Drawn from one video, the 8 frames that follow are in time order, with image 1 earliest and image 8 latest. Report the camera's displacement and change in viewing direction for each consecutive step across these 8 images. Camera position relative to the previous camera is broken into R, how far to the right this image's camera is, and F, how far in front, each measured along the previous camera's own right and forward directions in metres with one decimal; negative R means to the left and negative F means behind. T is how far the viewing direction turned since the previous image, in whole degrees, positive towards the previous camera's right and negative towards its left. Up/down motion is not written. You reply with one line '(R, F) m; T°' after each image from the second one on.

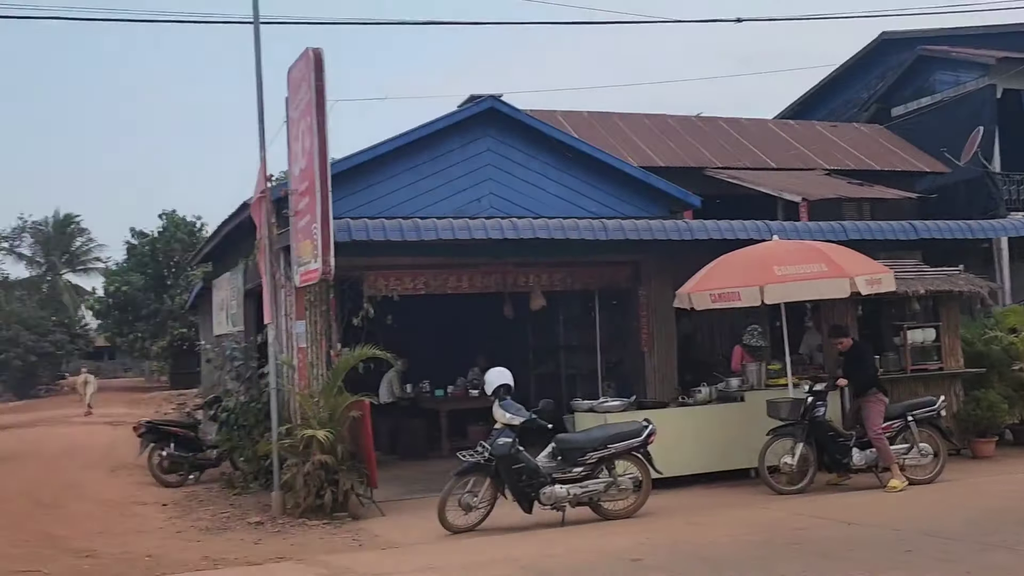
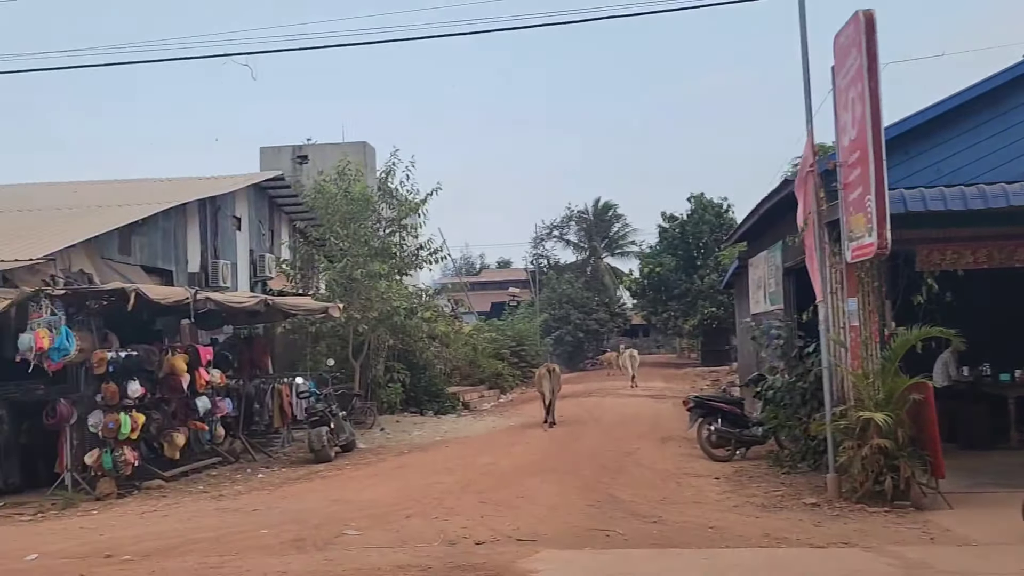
(-0.2, +0.1) m; -29°
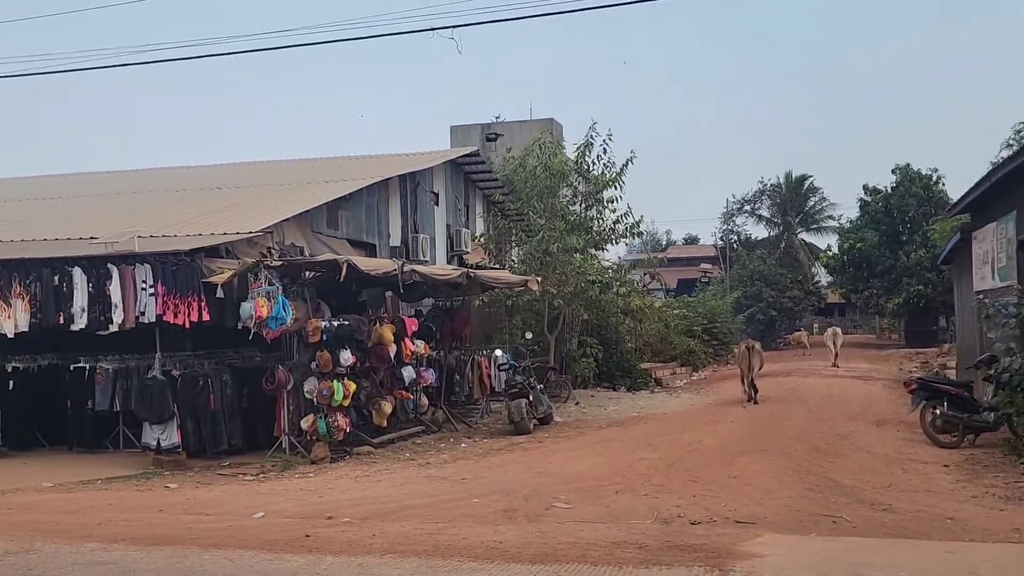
(-0.2, +0.2) m; -10°
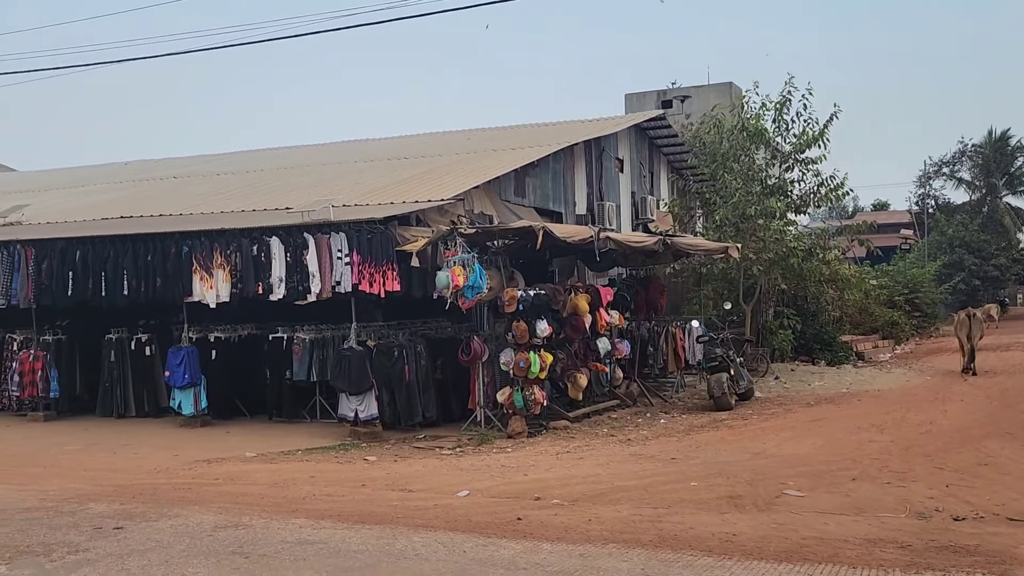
(-0.3, +0.6) m; -10°
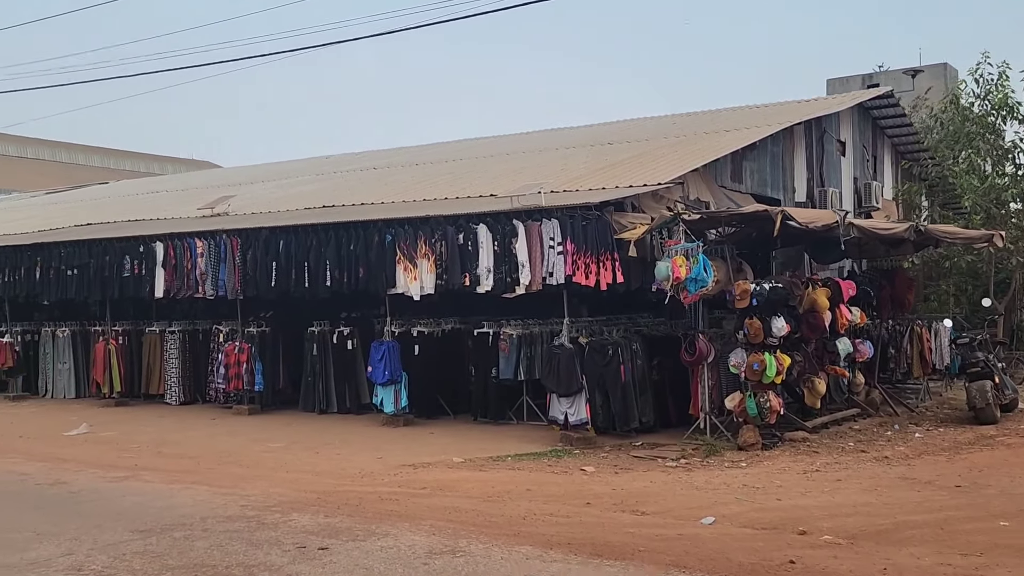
(-0.4, +1.0) m; -10°
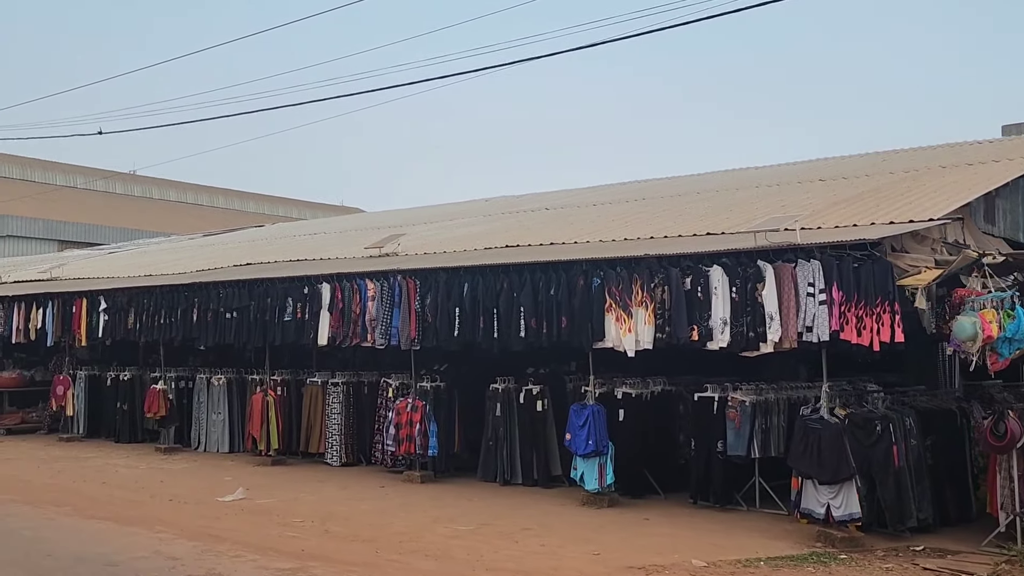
(-0.9, +1.7) m; -8°
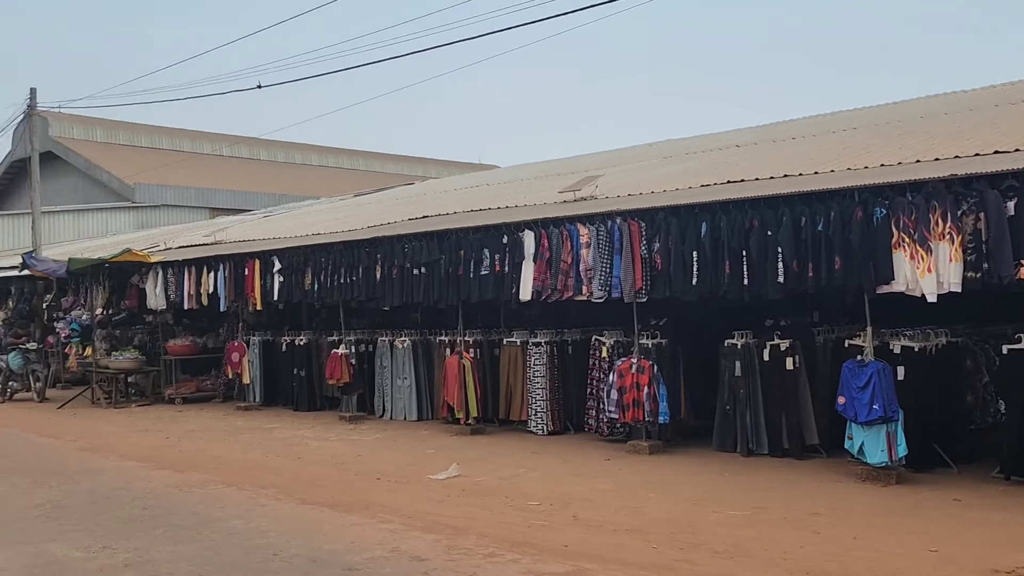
(-1.0, +1.3) m; -7°
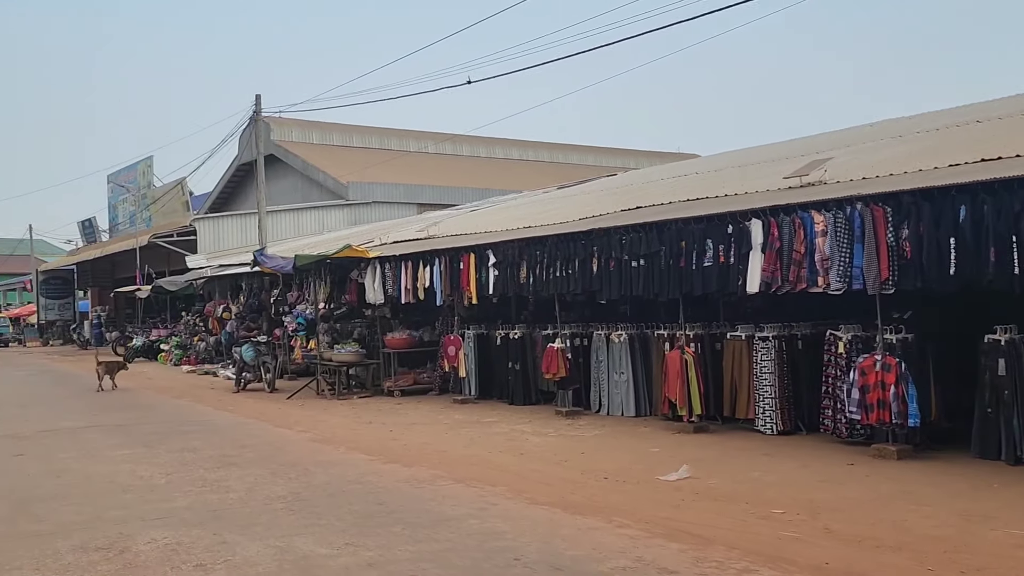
(-0.3, +0.3) m; -11°
